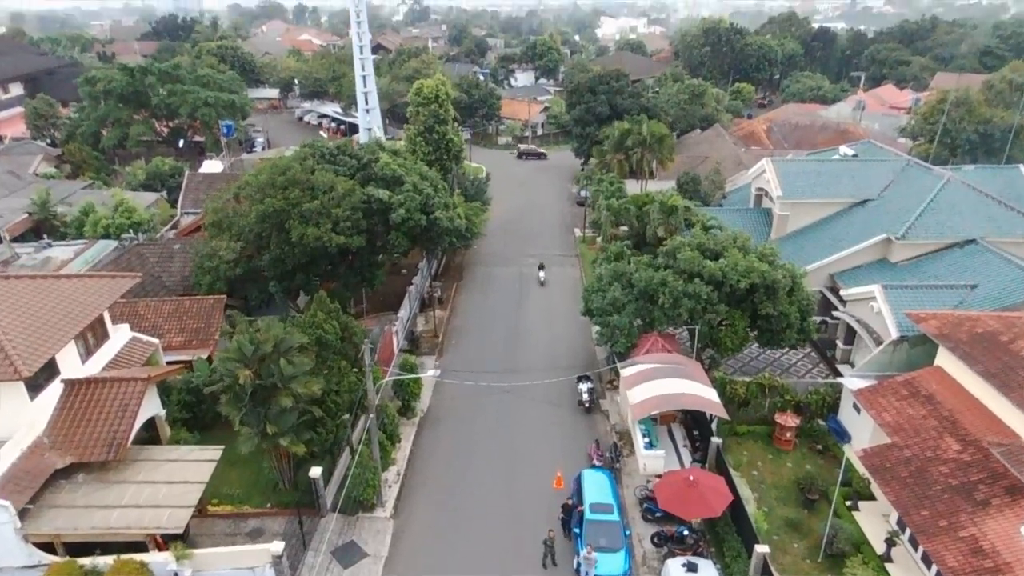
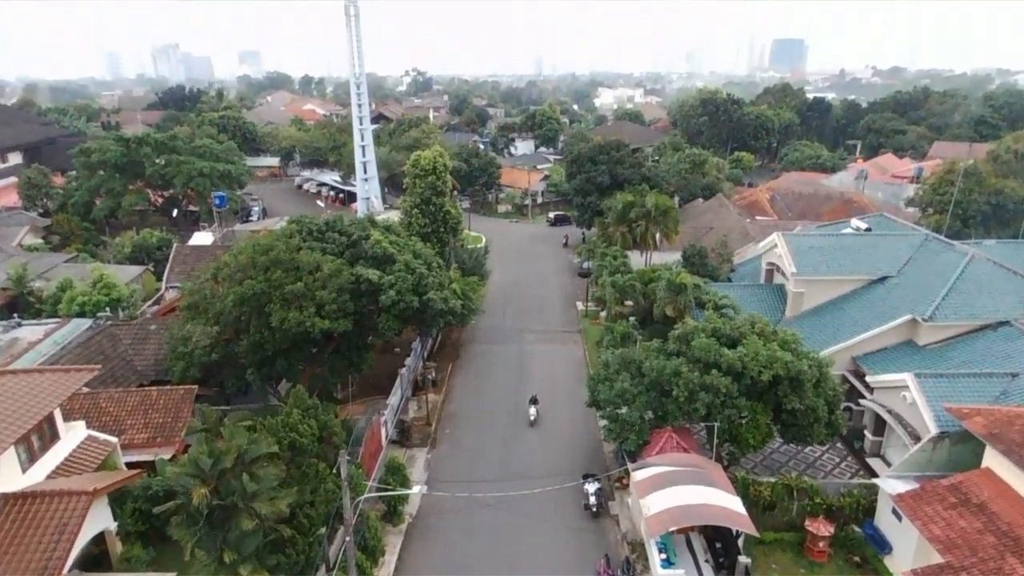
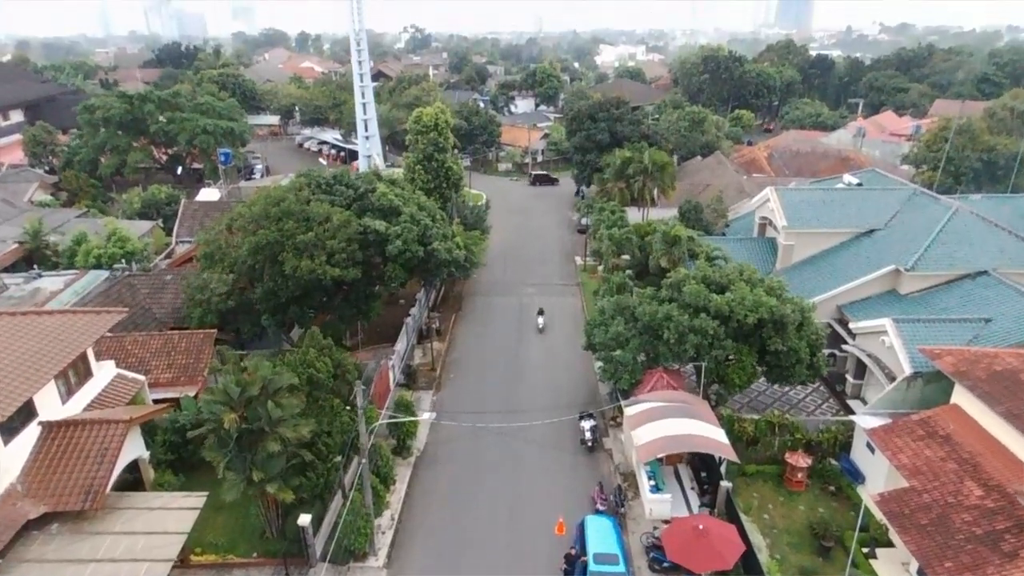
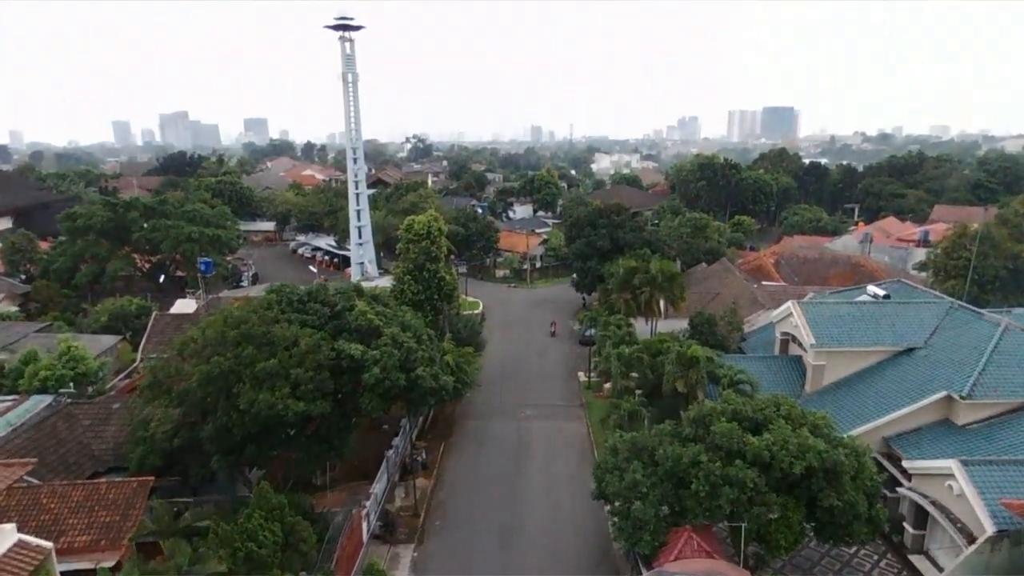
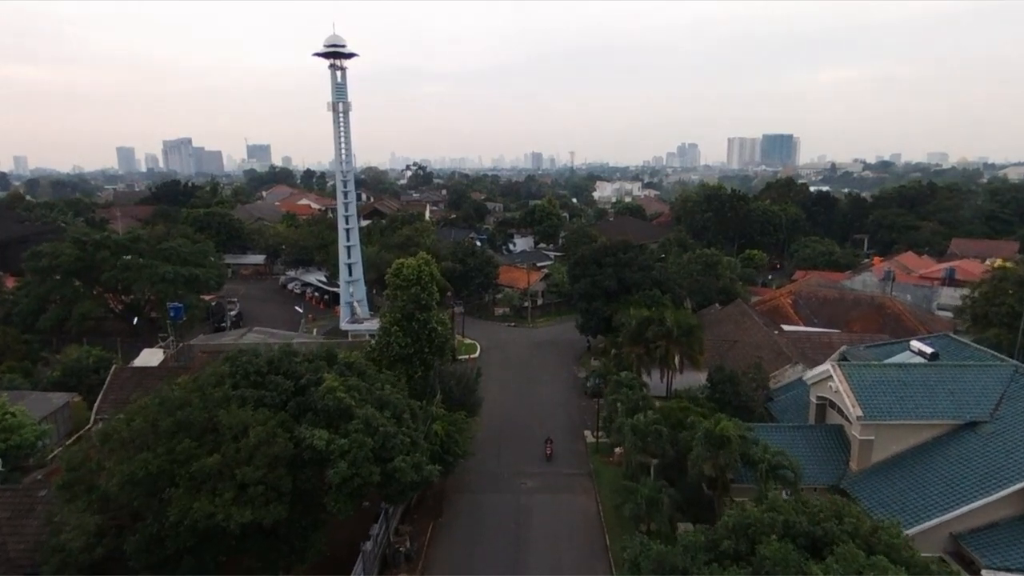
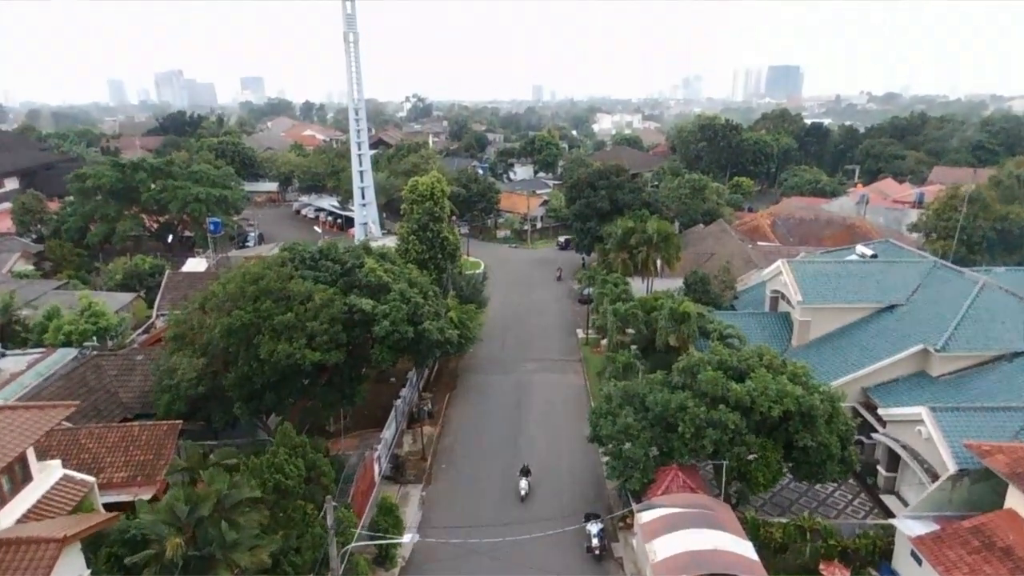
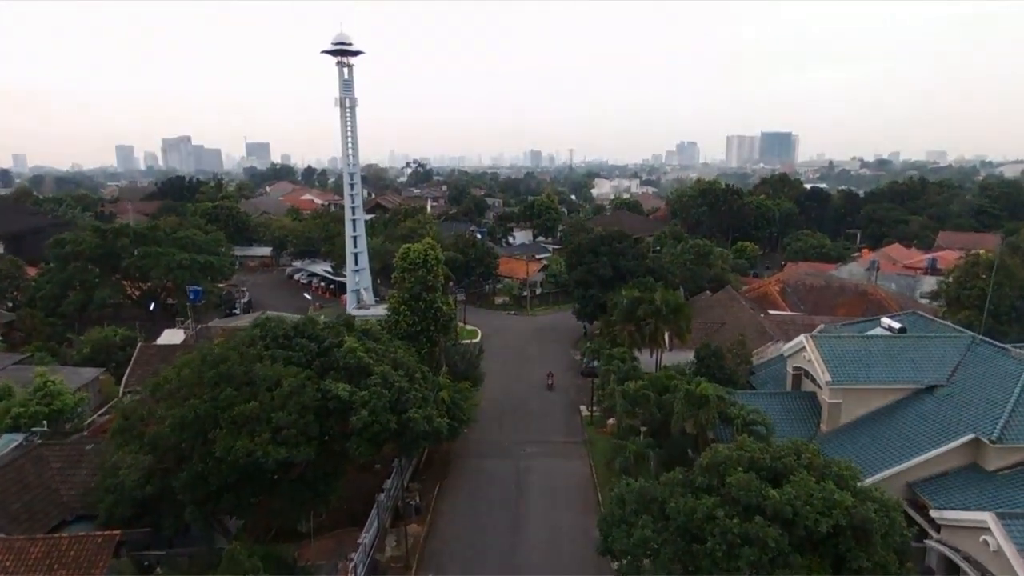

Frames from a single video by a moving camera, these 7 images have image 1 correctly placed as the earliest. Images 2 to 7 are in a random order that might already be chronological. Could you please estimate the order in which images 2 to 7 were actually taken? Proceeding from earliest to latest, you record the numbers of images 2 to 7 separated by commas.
3, 2, 6, 4, 7, 5
